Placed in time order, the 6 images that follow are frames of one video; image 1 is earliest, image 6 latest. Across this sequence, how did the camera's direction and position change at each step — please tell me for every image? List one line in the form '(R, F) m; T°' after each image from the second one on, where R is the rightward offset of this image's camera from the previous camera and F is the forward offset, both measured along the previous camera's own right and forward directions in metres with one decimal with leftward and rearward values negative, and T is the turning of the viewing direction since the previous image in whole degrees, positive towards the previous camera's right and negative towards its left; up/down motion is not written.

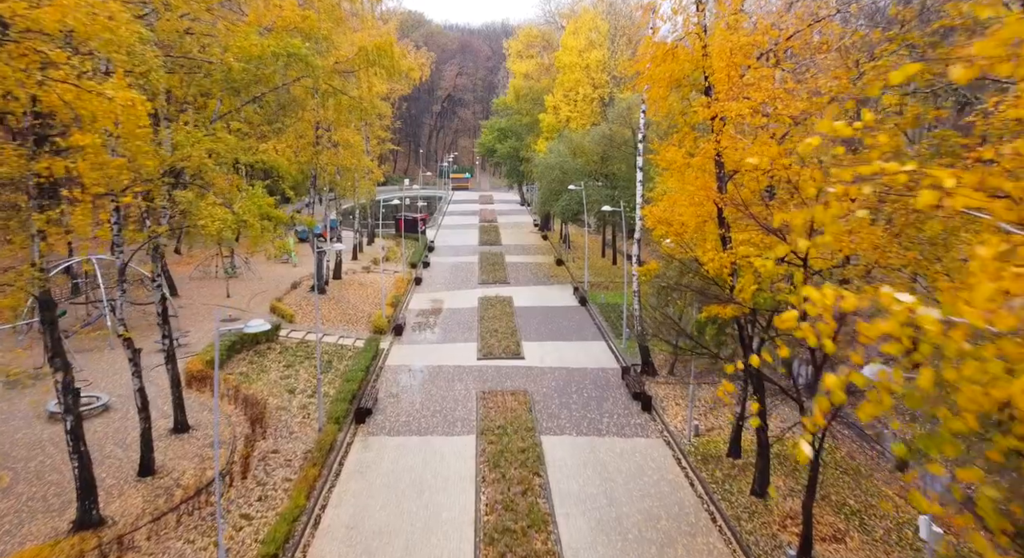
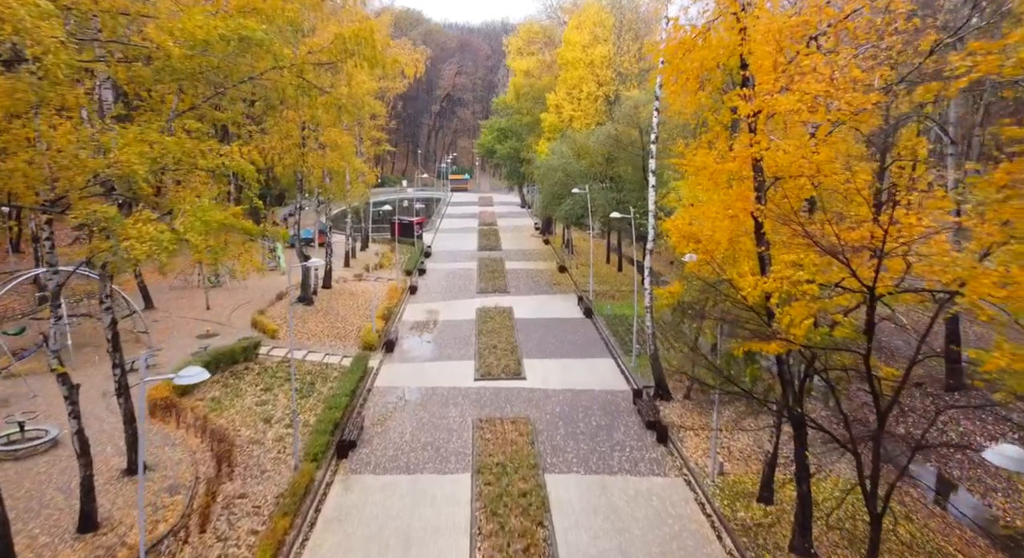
(0.0, +1.7) m; 0°
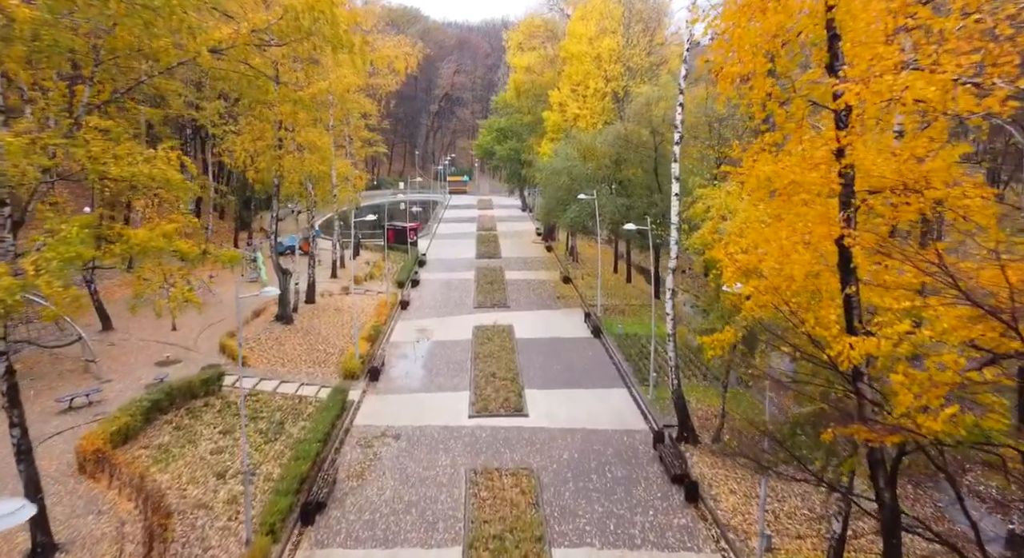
(0.0, +2.5) m; 0°
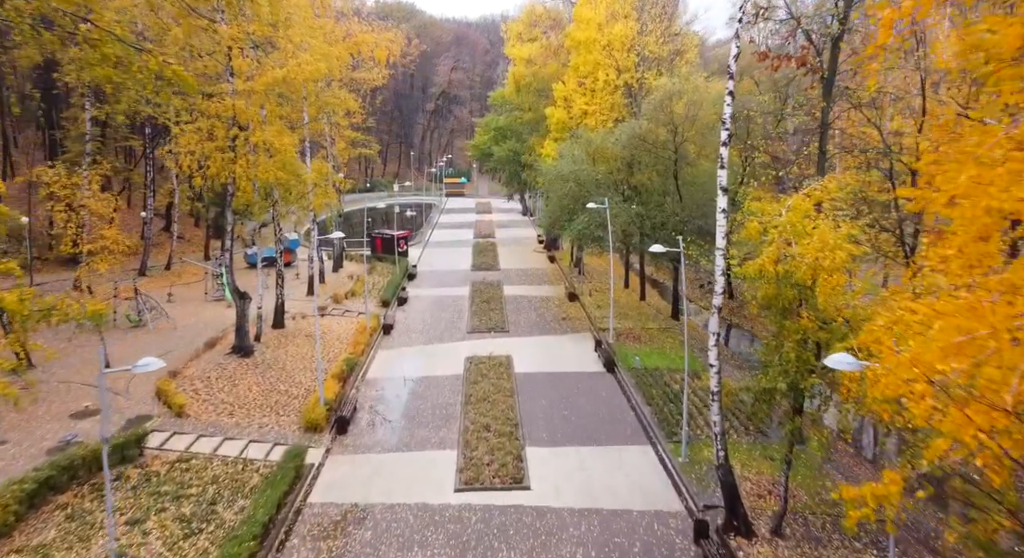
(+0.1, +3.5) m; 0°
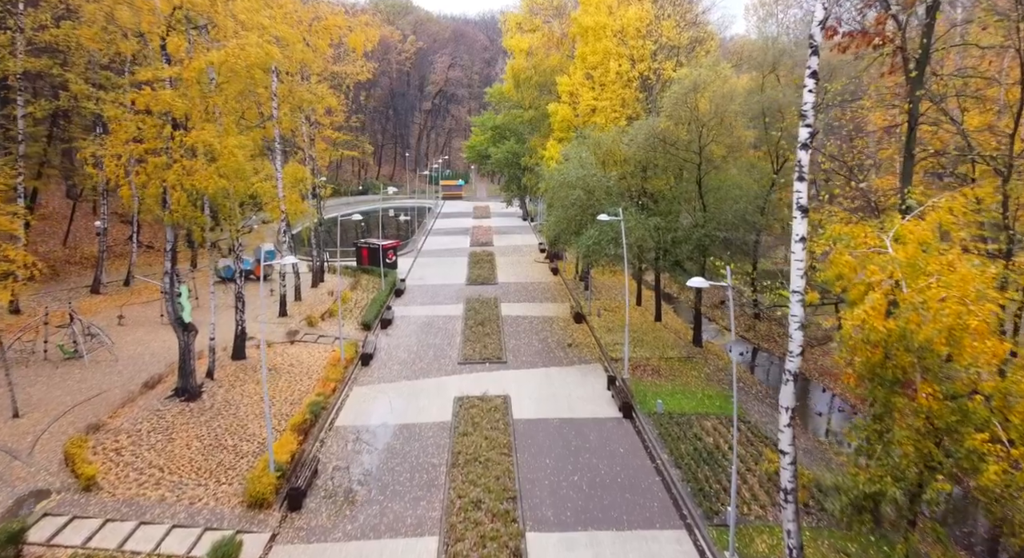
(+0.1, +3.3) m; 0°
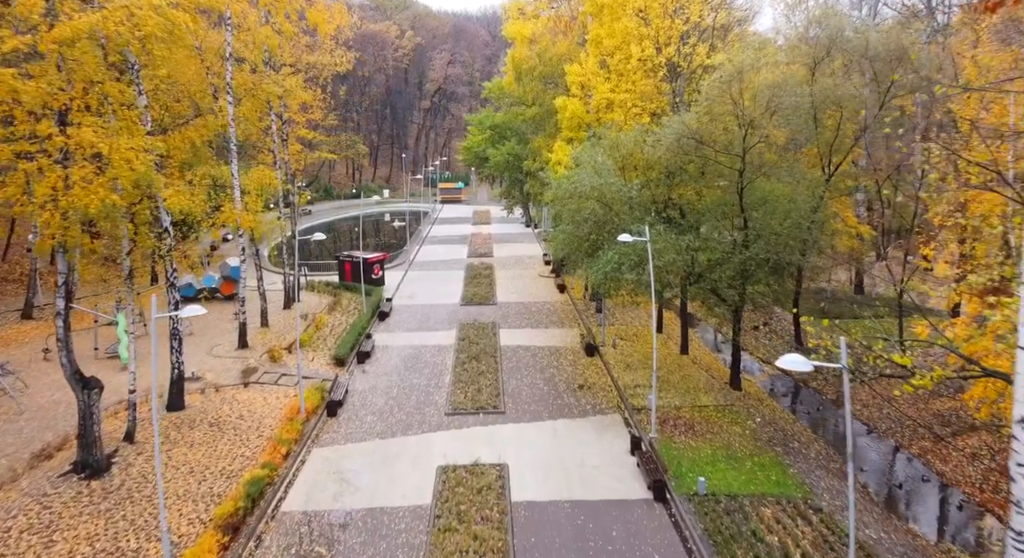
(+0.1, +3.8) m; 0°
